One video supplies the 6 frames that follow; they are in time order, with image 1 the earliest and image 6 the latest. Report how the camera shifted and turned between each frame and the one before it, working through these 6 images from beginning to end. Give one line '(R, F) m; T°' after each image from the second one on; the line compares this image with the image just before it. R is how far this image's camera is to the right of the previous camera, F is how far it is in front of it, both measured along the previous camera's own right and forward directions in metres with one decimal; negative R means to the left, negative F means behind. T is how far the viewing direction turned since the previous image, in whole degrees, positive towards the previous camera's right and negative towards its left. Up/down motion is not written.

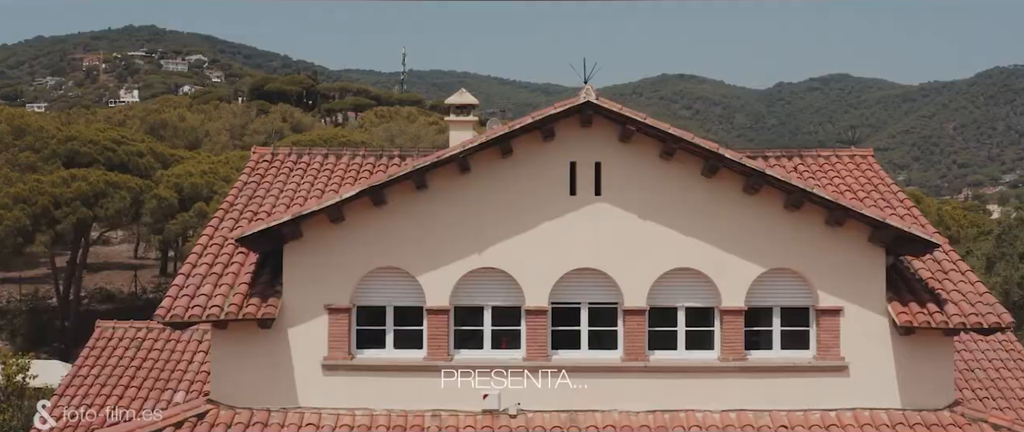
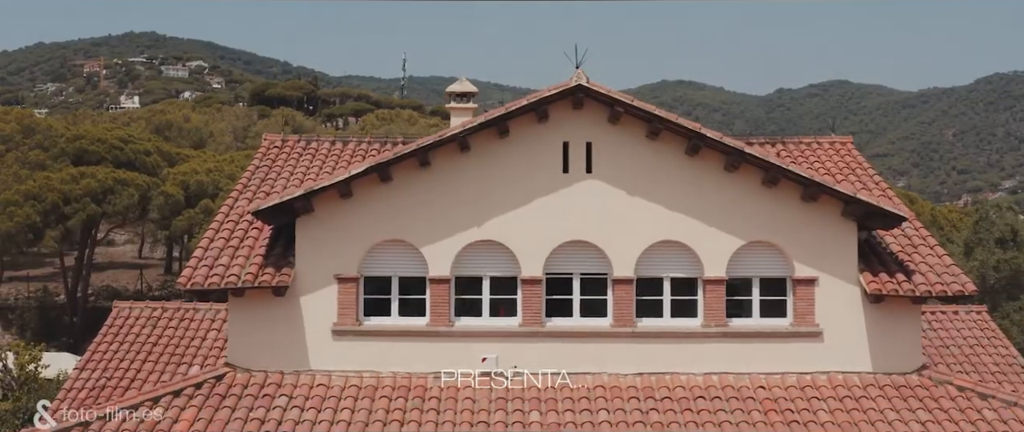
(+0.1, -1.1) m; 0°
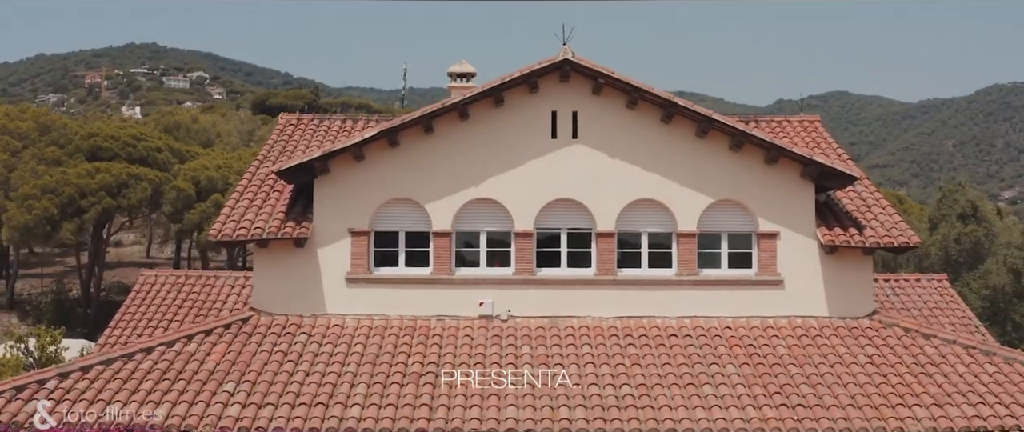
(+0.1, -1.9) m; 0°
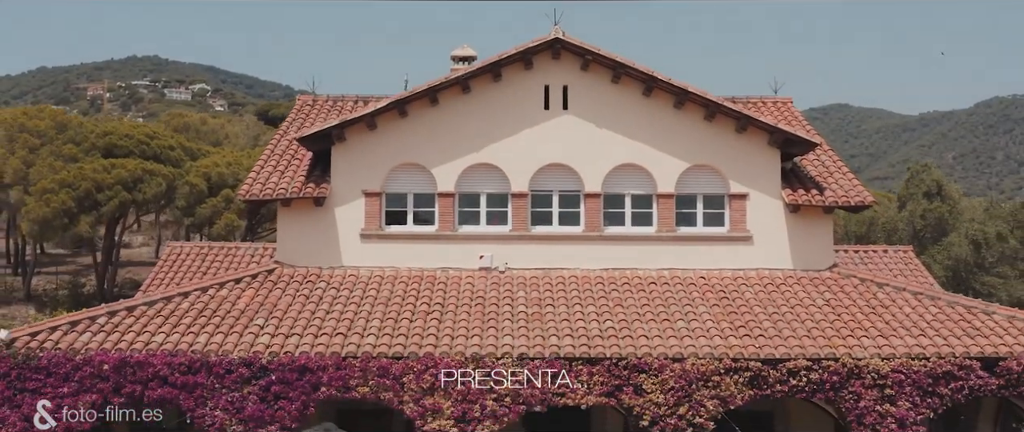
(+0.1, -2.0) m; 0°
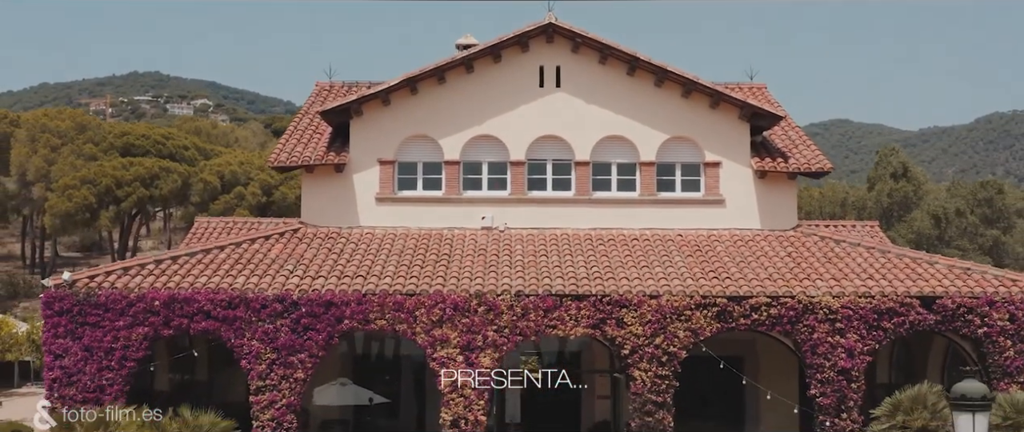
(0.0, -2.4) m; 0°
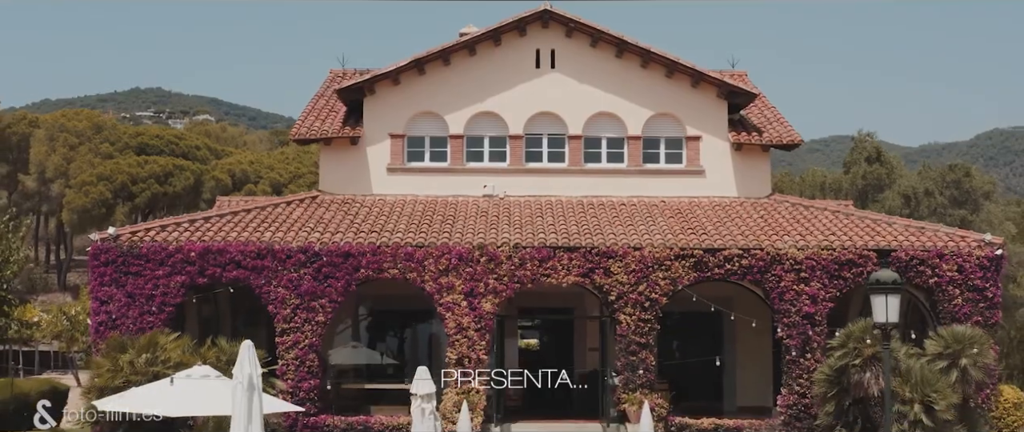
(0.0, -2.1) m; 0°
